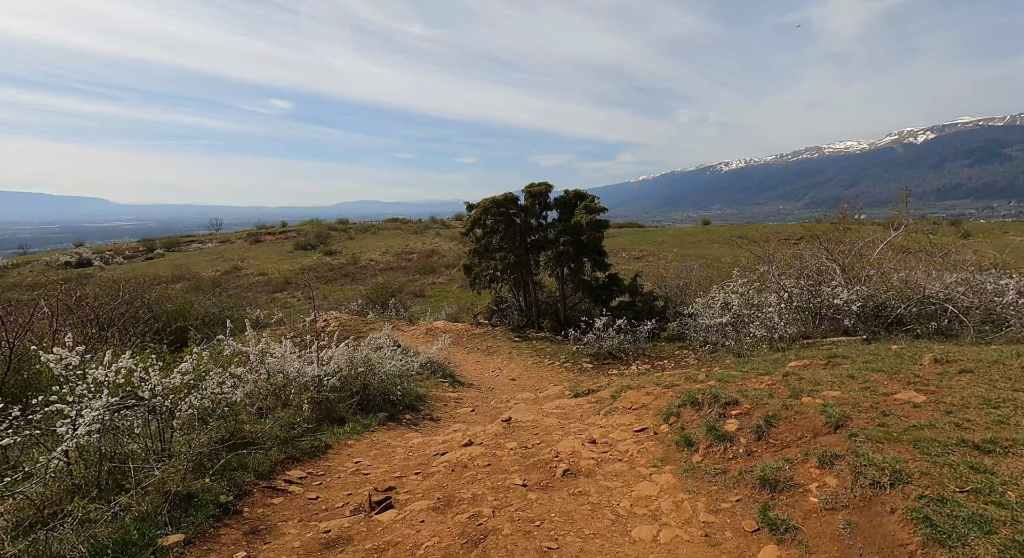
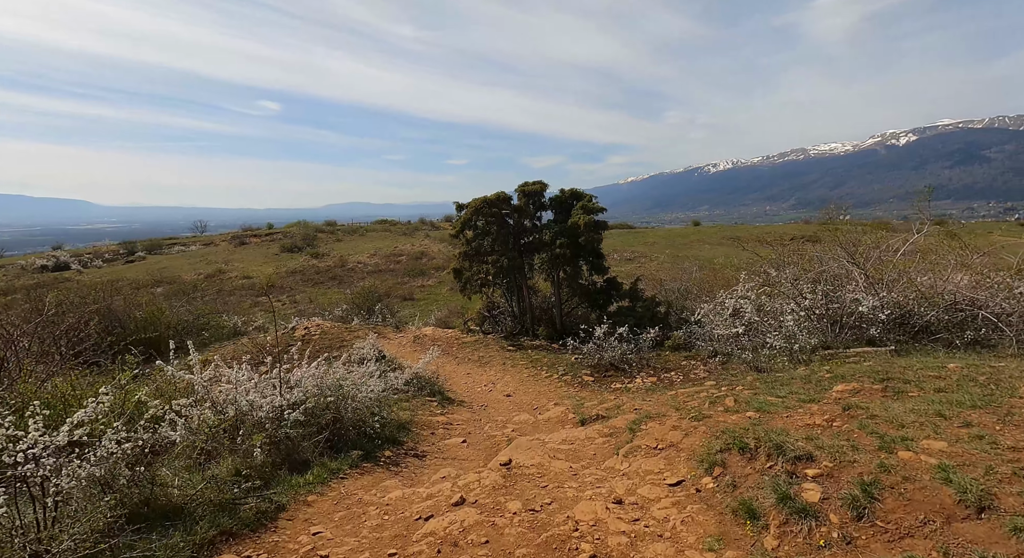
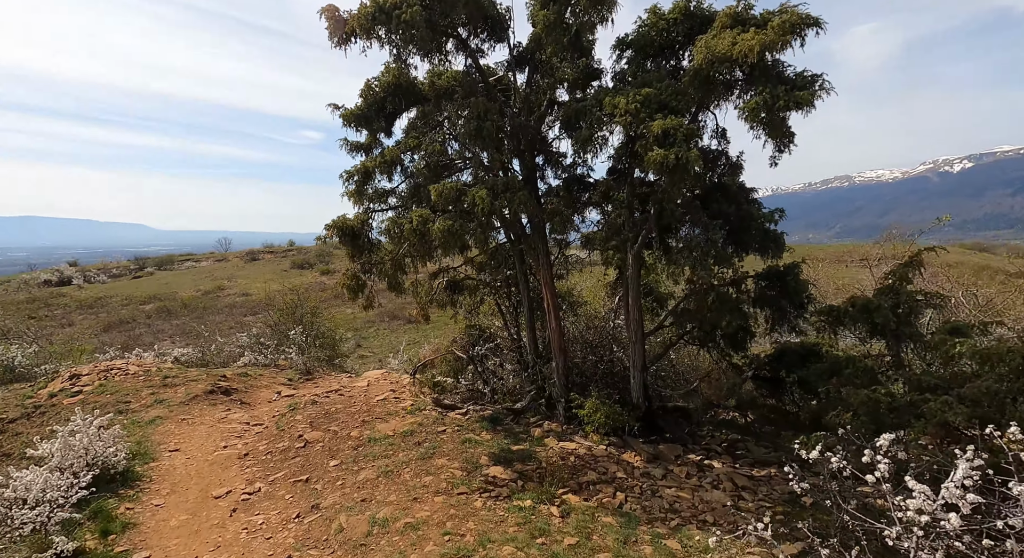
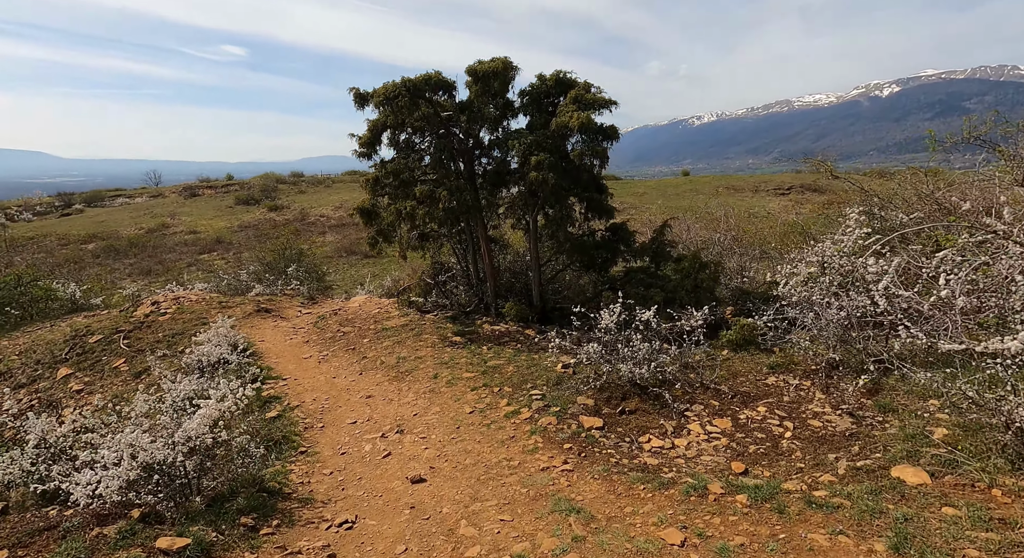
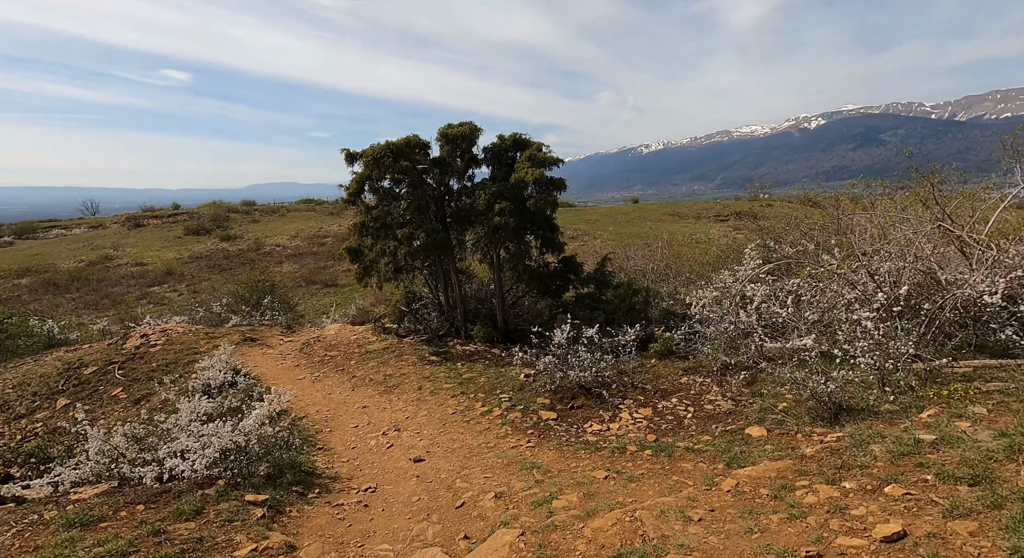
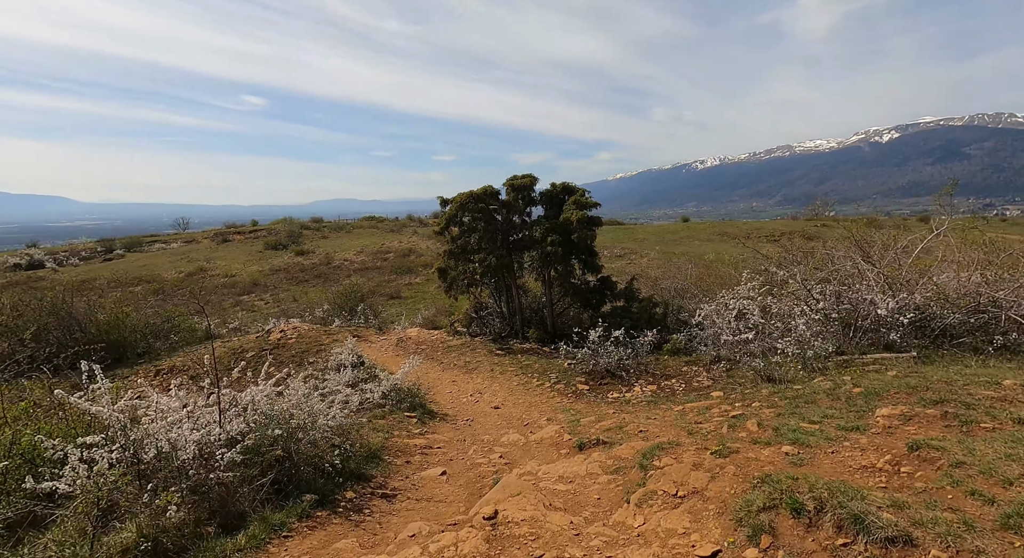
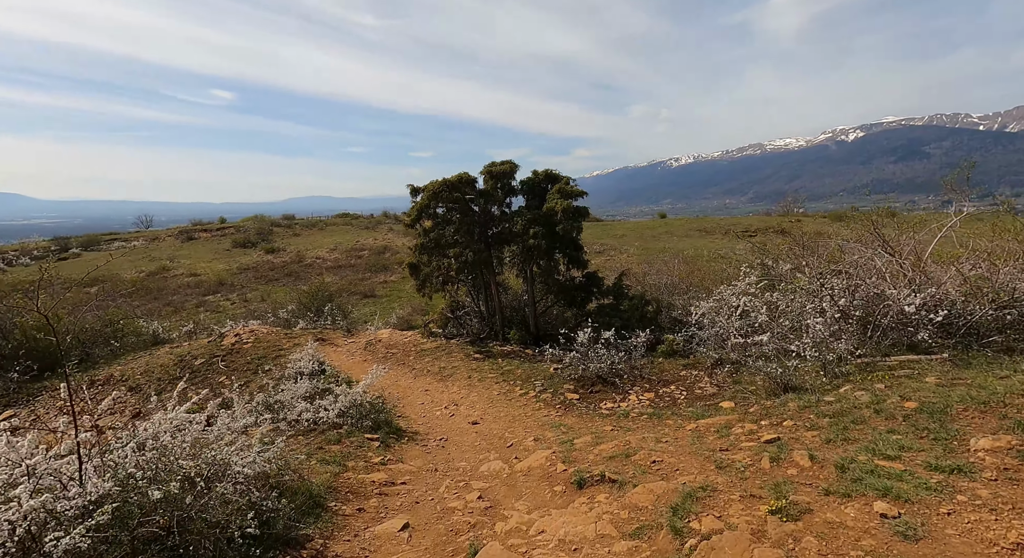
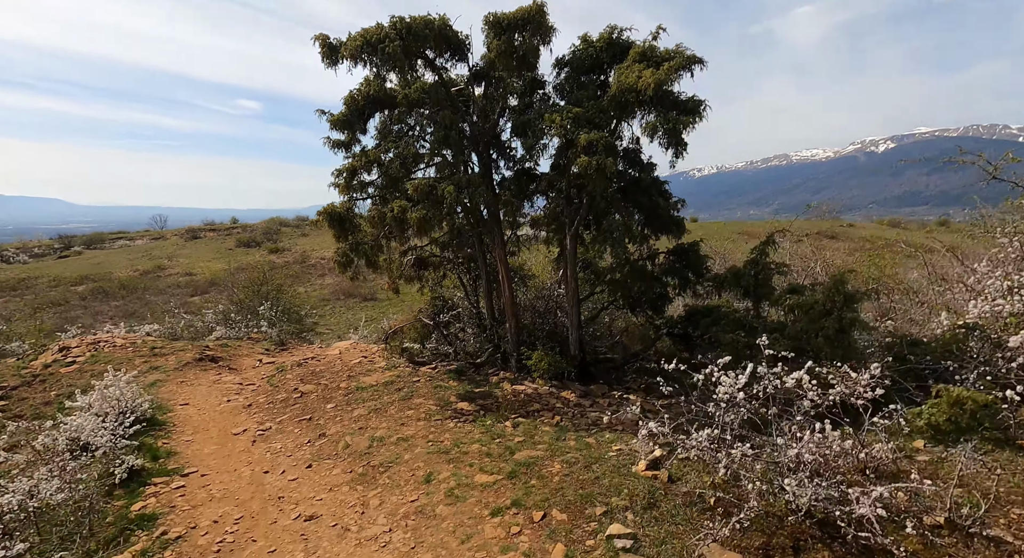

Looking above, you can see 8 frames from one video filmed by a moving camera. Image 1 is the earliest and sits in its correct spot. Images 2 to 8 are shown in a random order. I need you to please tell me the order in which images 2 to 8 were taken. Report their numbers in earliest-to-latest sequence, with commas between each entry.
2, 6, 7, 5, 4, 8, 3
